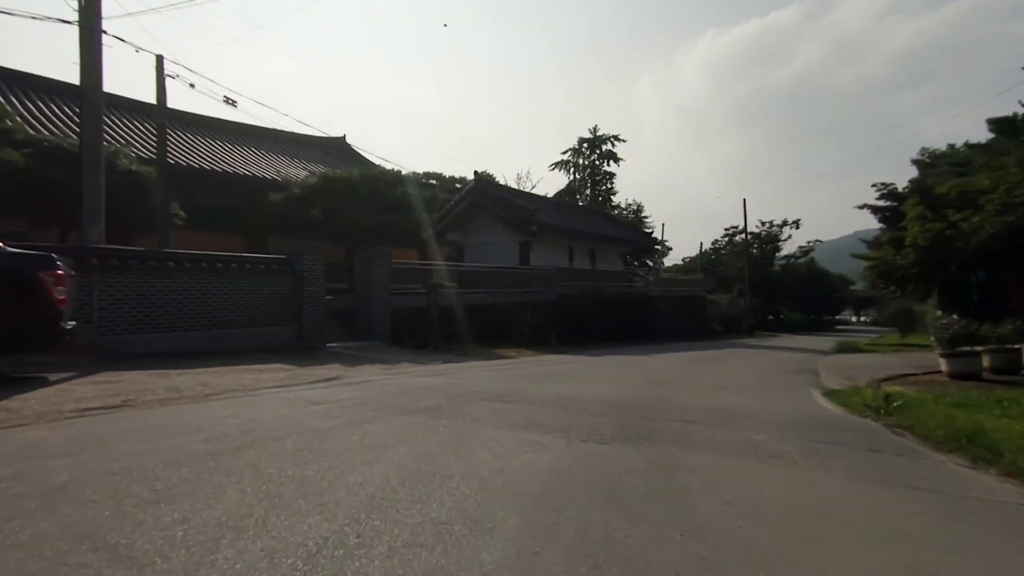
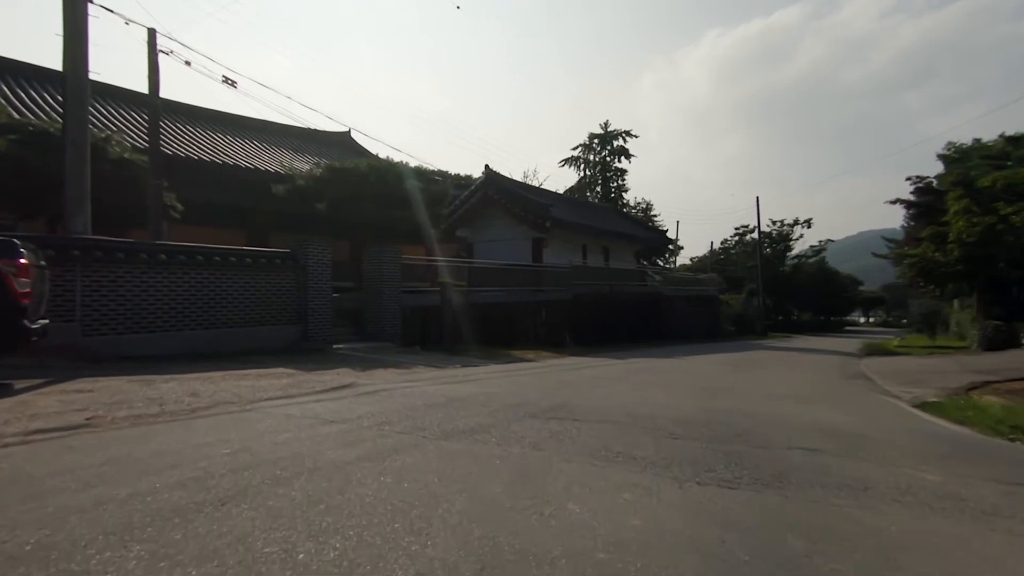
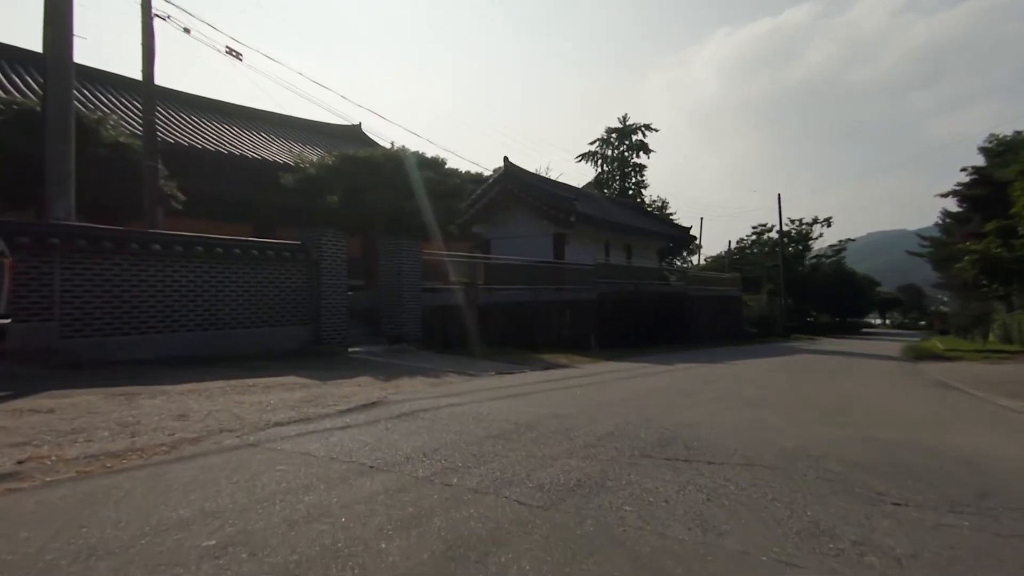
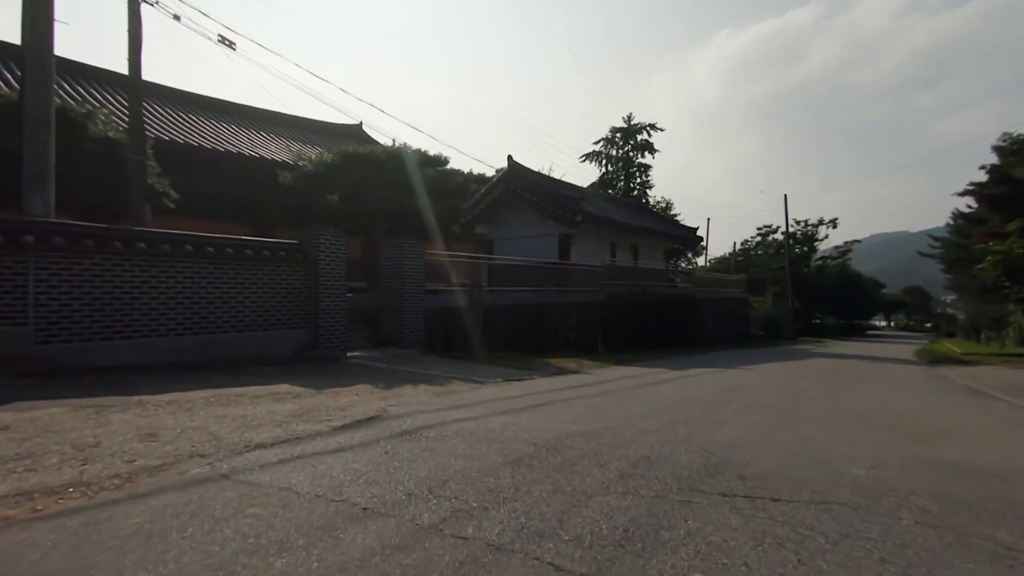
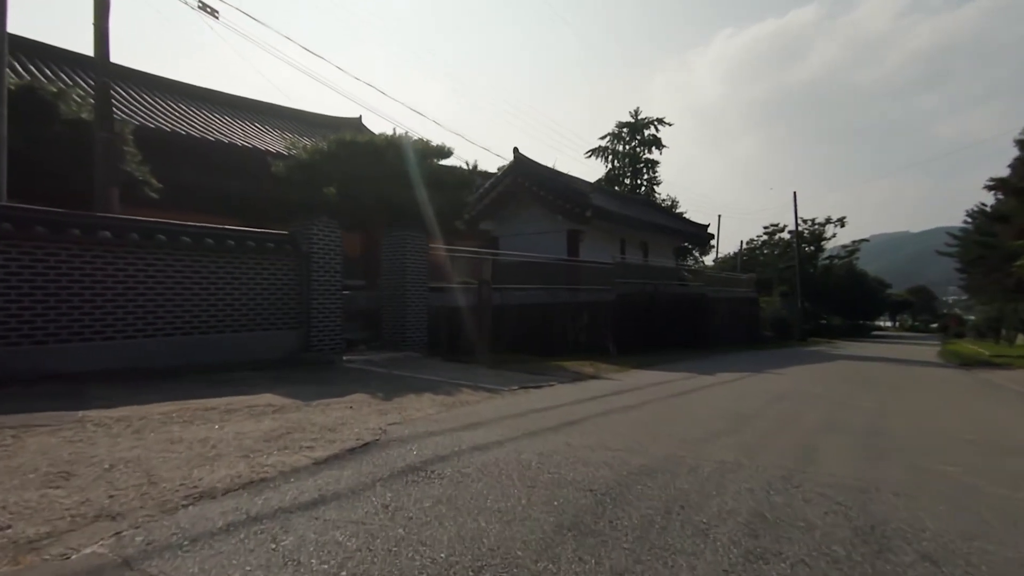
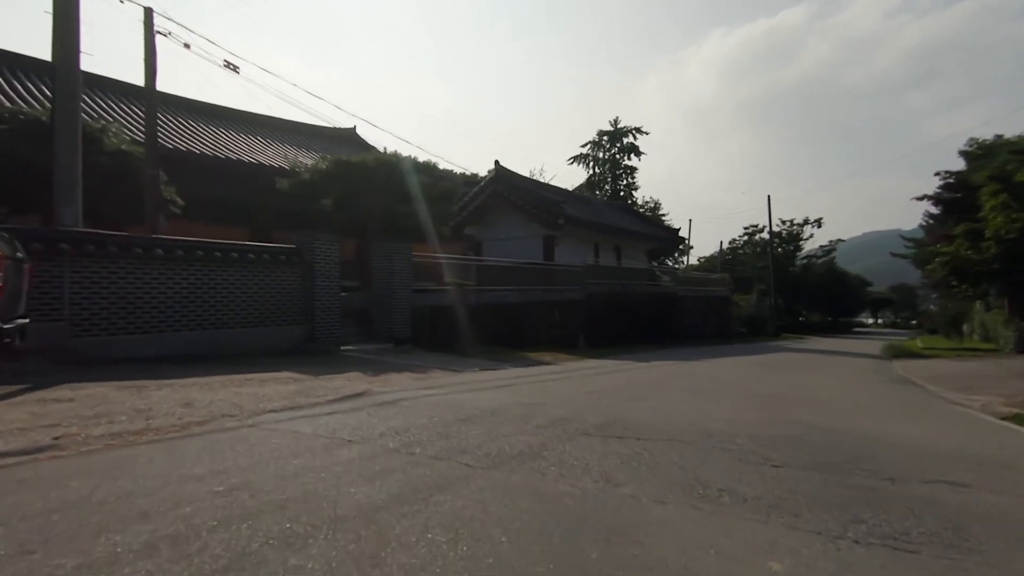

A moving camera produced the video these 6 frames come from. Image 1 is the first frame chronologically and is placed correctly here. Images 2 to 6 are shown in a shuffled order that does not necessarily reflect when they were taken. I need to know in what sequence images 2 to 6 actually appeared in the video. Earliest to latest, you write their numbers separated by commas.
2, 6, 3, 4, 5
